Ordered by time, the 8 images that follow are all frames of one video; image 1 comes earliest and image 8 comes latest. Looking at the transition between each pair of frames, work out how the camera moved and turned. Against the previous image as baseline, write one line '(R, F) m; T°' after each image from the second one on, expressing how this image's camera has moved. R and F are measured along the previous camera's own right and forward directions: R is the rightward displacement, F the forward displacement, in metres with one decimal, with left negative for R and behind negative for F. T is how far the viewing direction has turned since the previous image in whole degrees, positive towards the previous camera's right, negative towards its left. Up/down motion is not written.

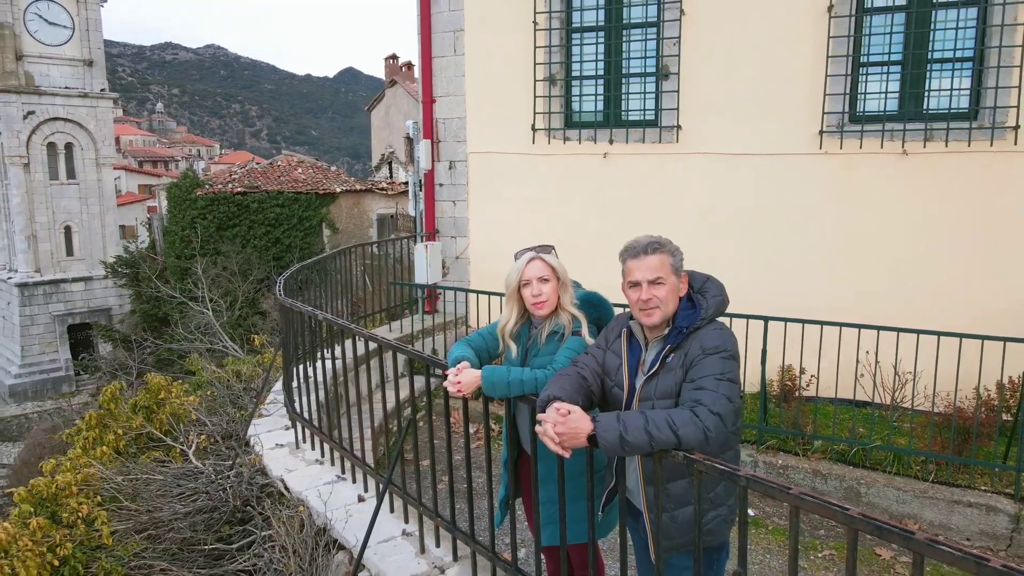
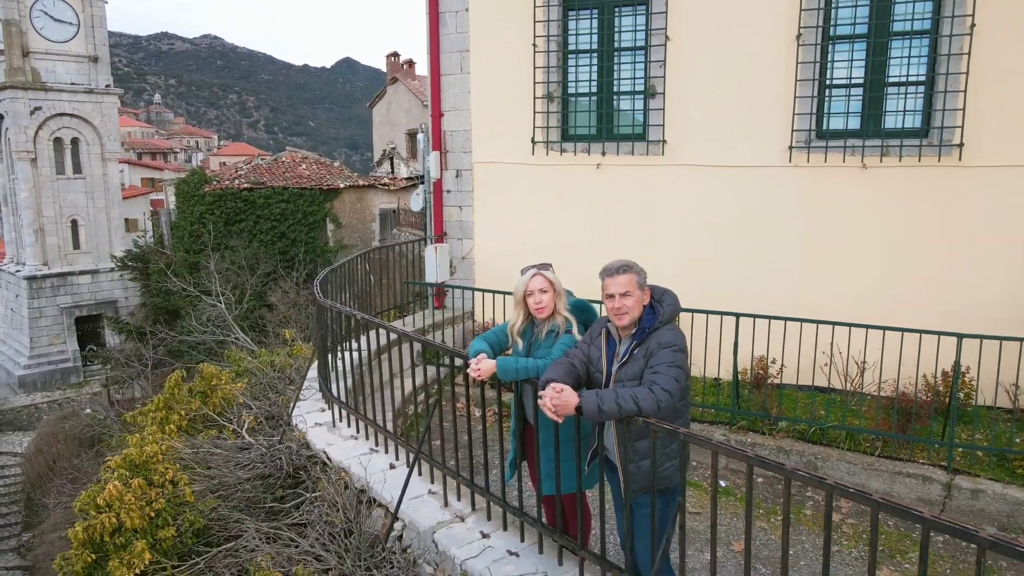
(0.0, -0.6) m; 0°
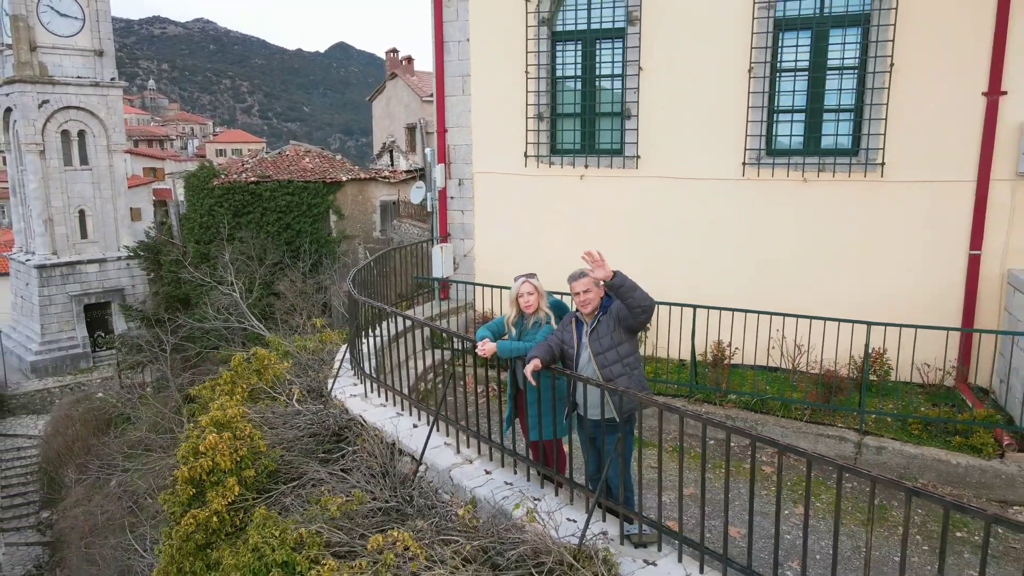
(0.0, -1.0) m; 0°
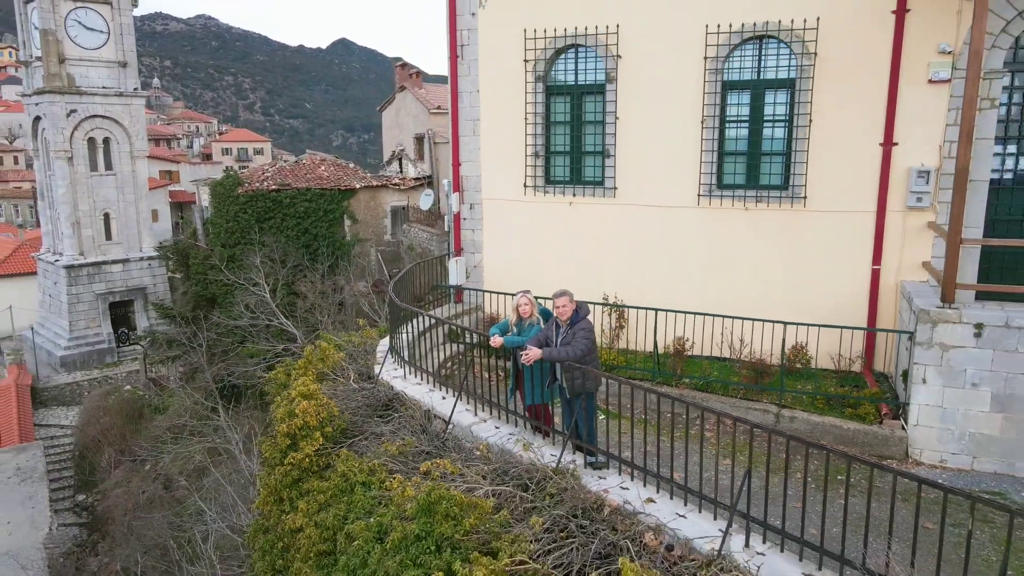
(0.0, -1.7) m; 0°
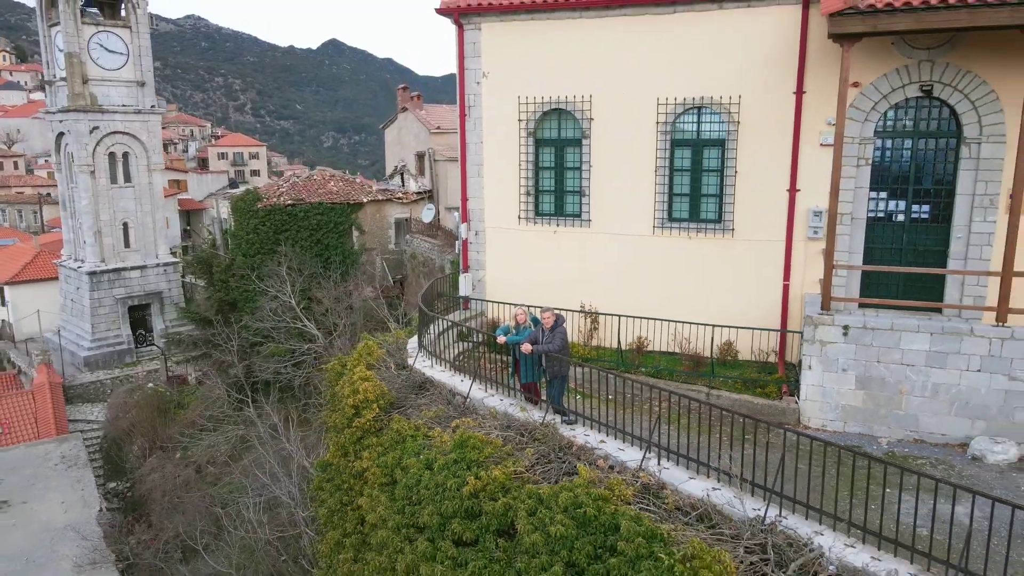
(-0.1, -2.5) m; +1°
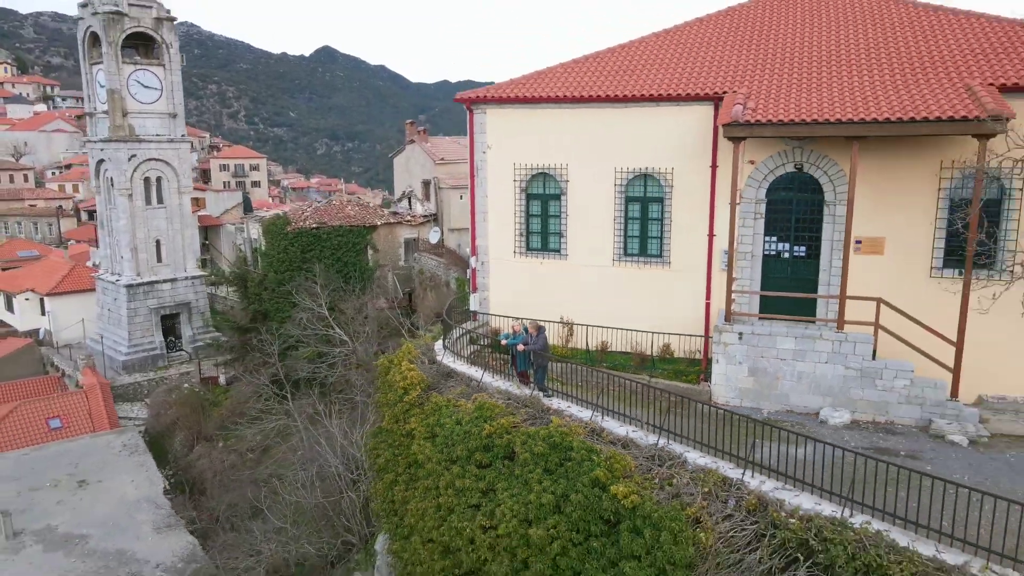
(-0.1, -4.0) m; +1°
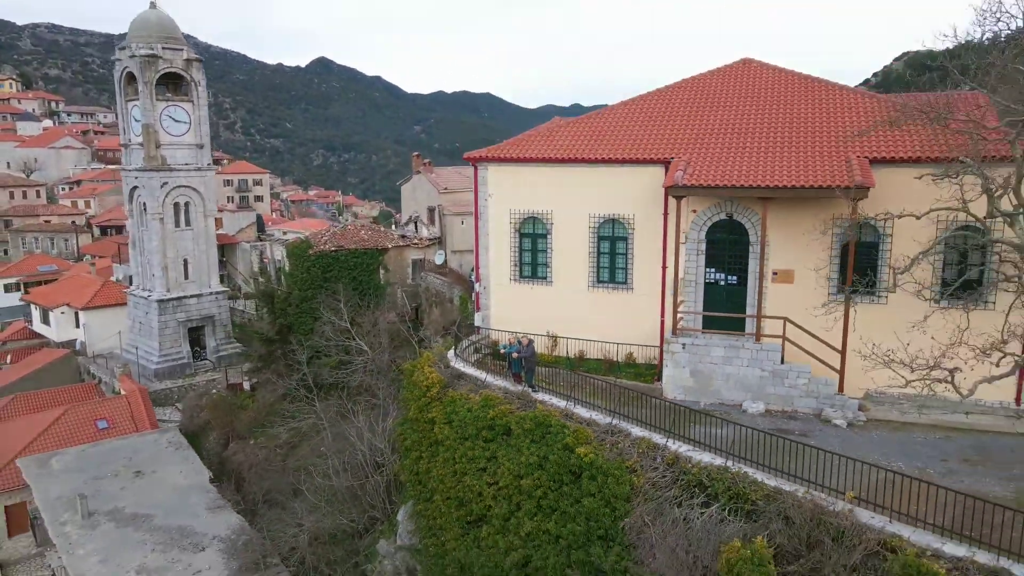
(0.0, -3.9) m; 0°
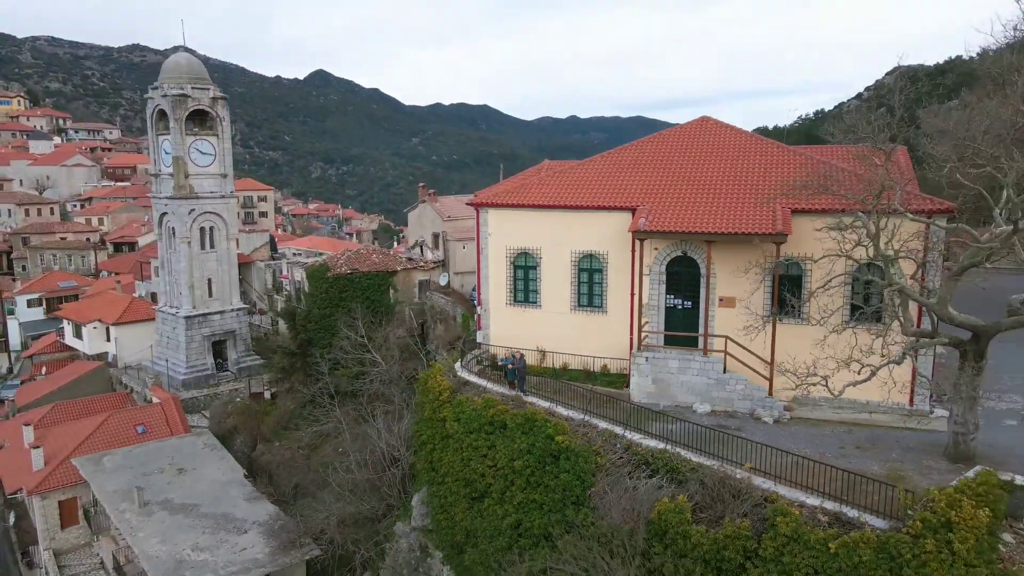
(0.0, -4.0) m; 0°
